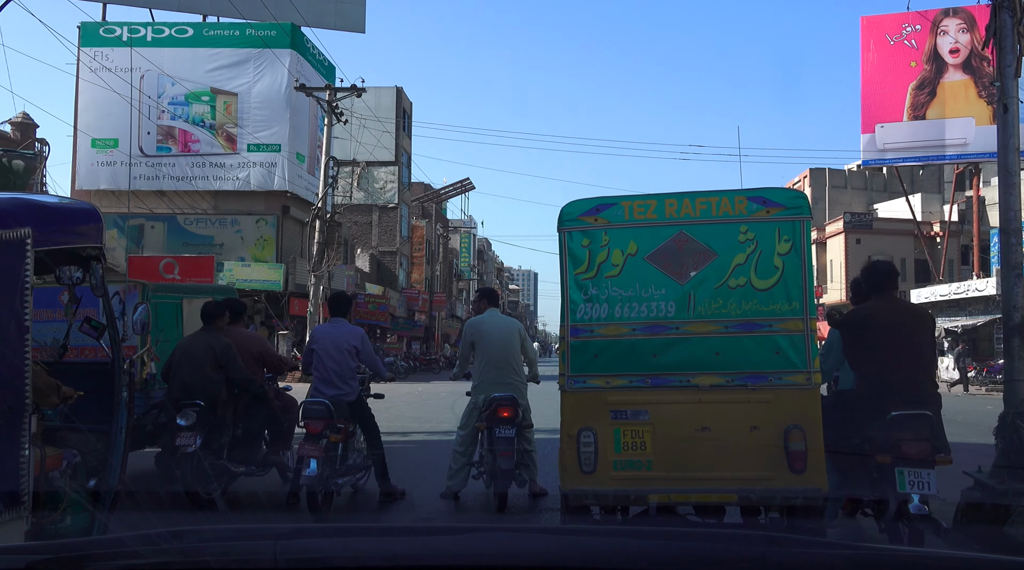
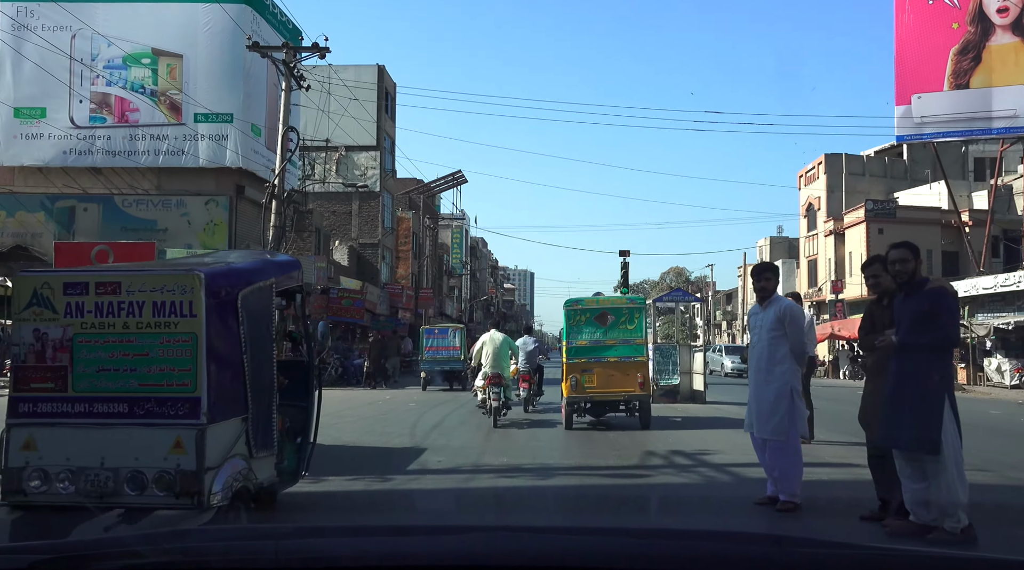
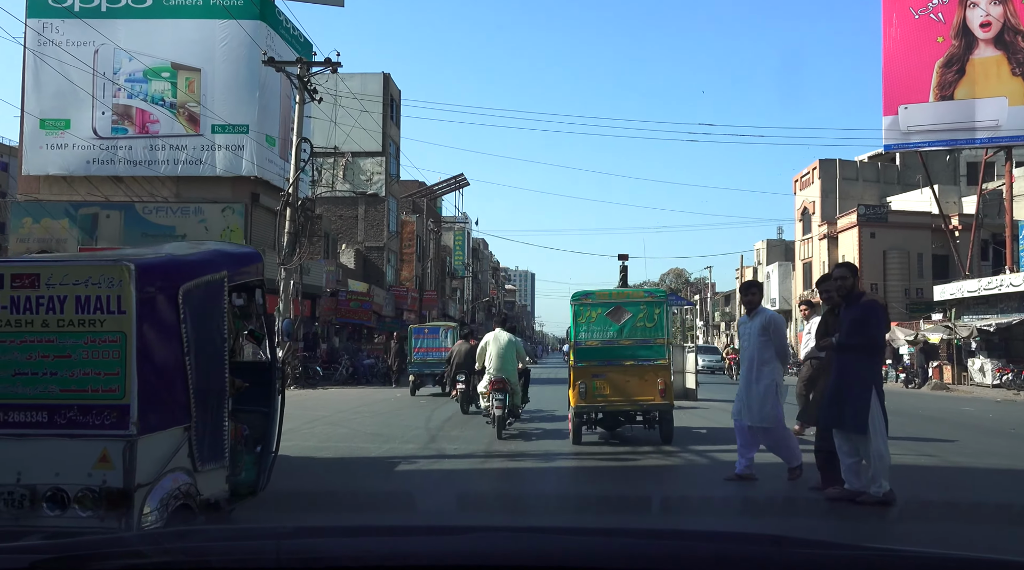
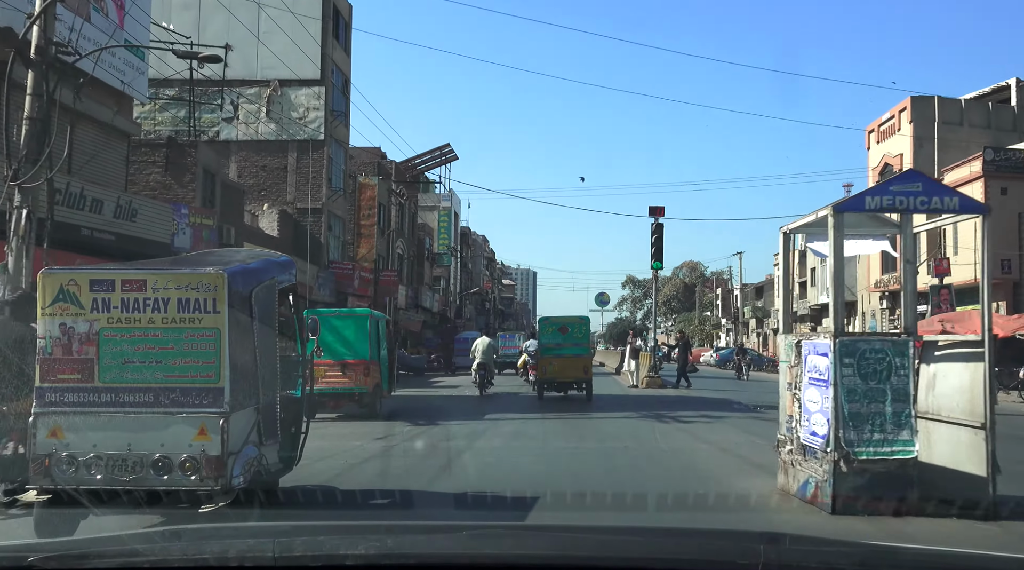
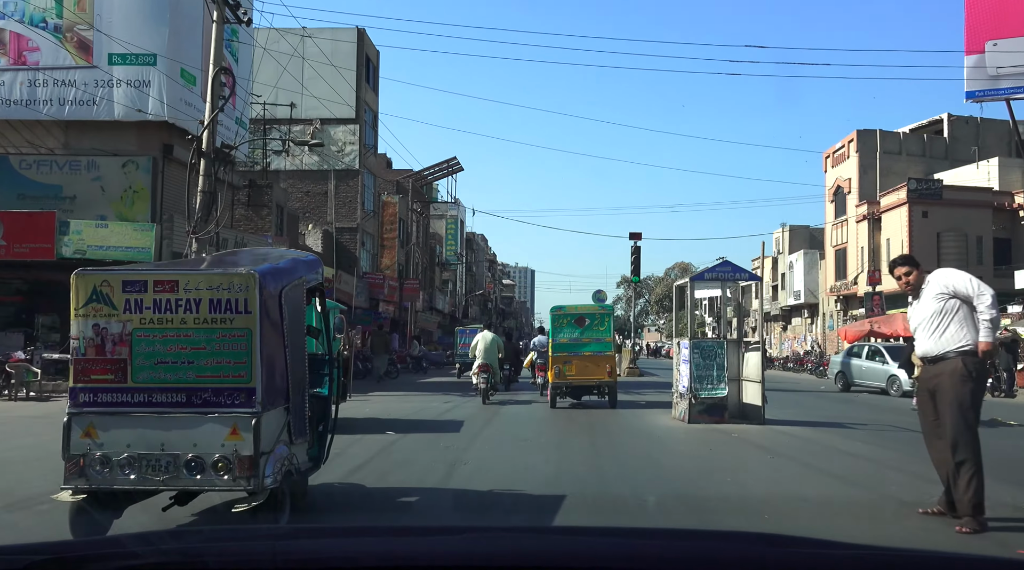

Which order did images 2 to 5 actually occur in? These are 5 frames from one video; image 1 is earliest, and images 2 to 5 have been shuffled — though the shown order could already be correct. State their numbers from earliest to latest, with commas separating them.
3, 2, 5, 4
